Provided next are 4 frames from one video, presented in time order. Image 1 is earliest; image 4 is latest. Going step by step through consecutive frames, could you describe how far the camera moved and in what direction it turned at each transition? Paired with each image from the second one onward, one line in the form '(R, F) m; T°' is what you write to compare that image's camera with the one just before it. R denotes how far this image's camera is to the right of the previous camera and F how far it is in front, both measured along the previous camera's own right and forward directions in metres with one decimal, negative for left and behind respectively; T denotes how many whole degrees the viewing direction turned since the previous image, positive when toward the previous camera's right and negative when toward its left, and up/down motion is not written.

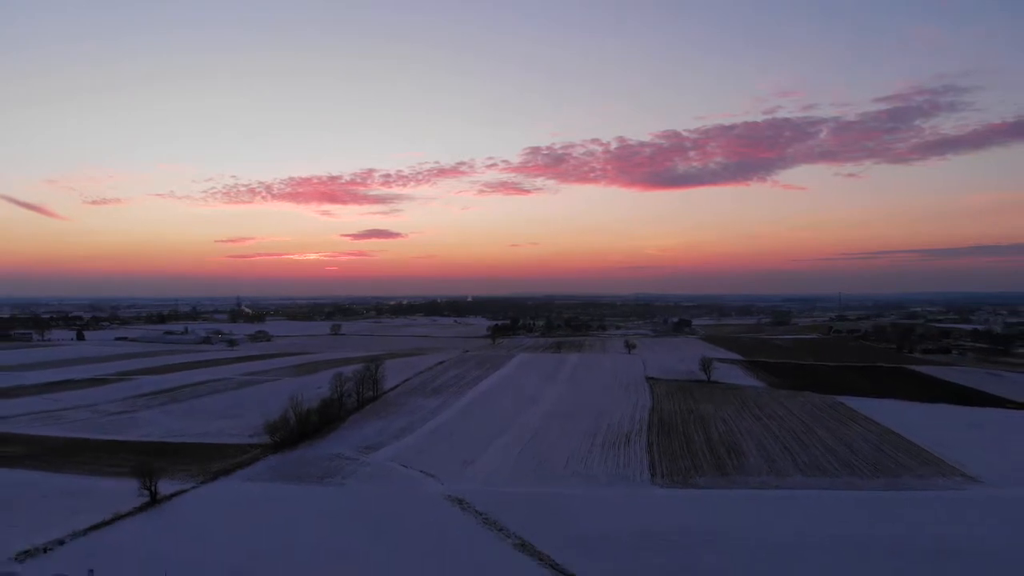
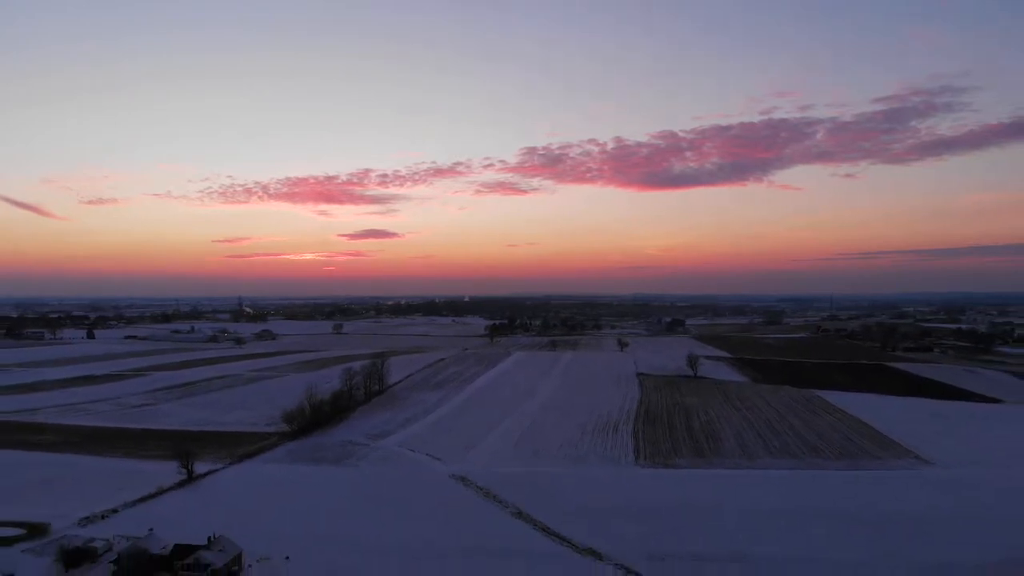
(0.0, -1.6) m; 0°
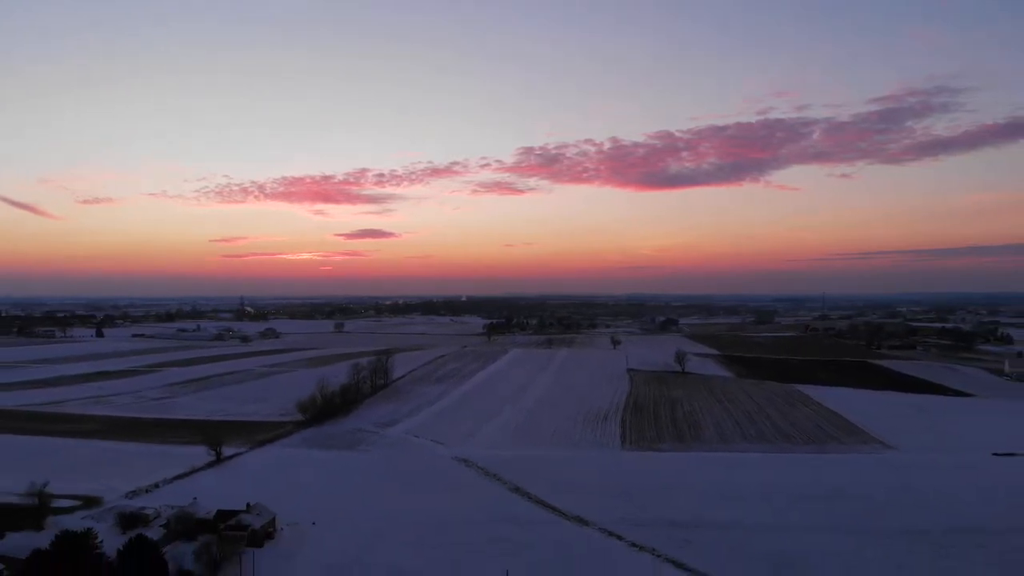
(0.0, -1.6) m; 0°
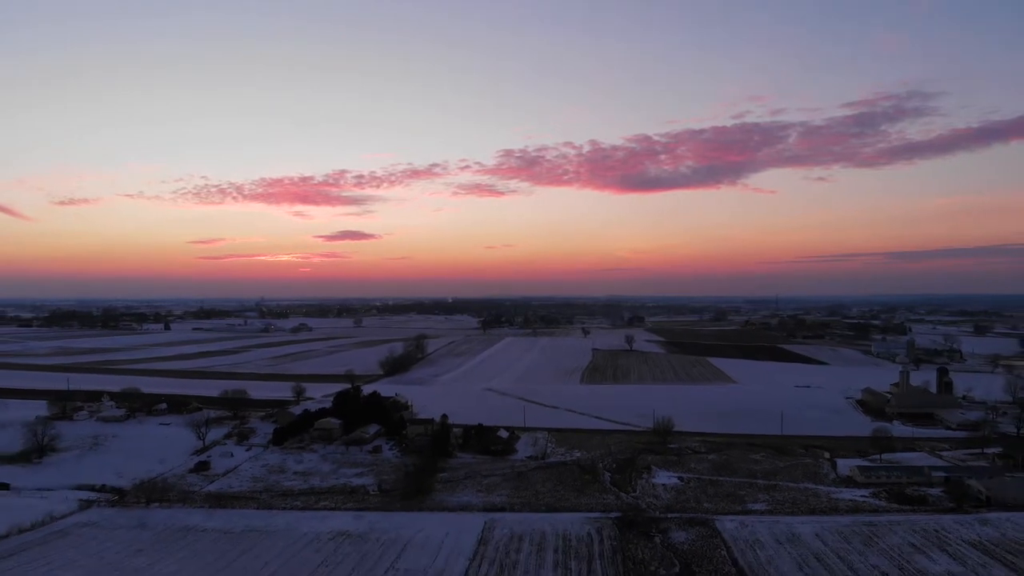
(-1.1, -12.5) m; +2°
